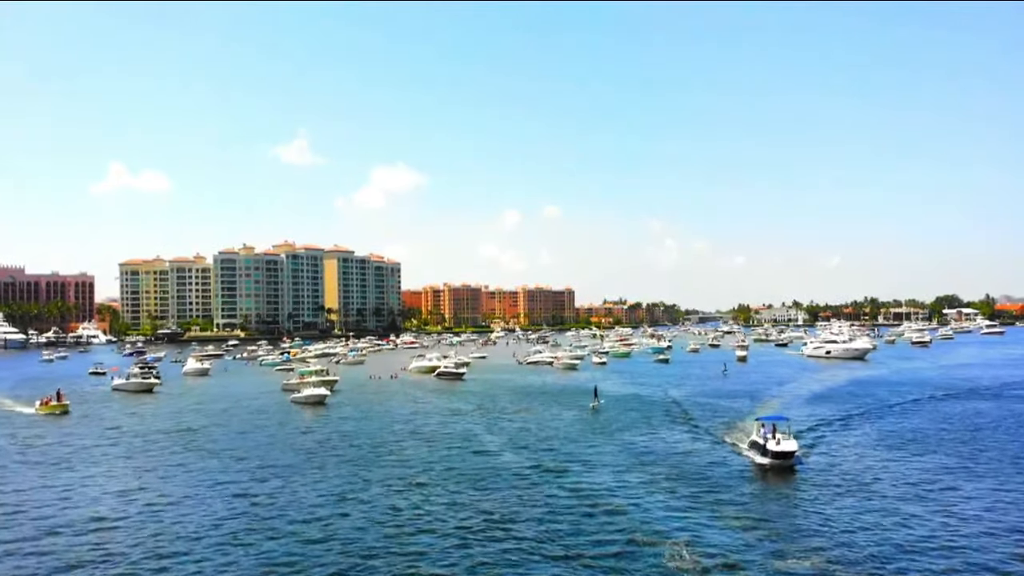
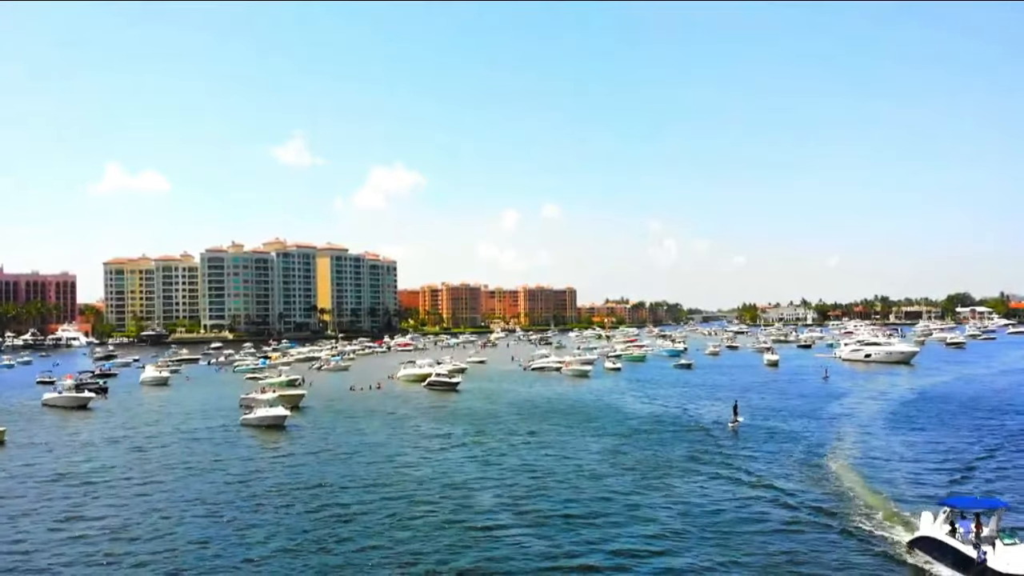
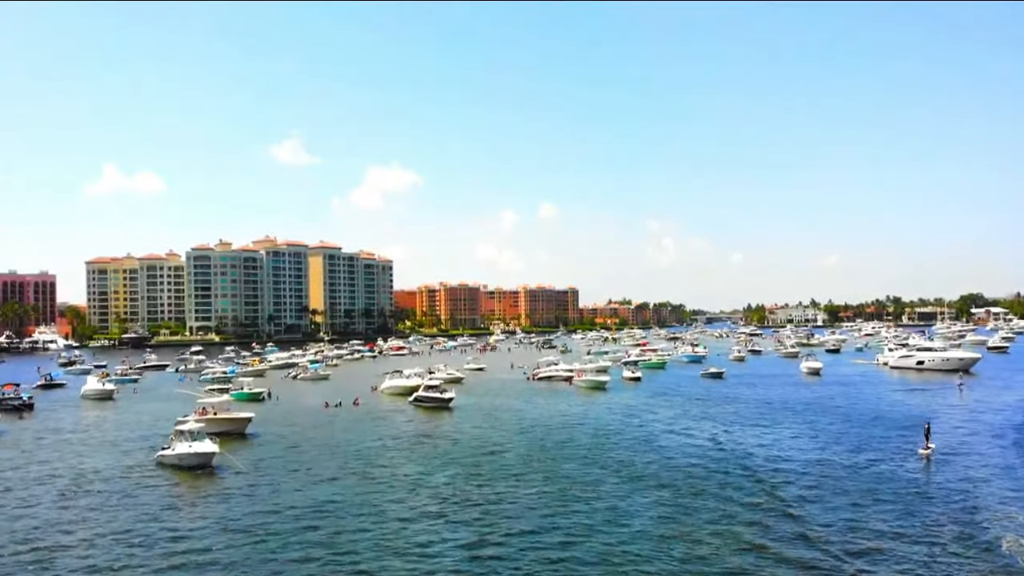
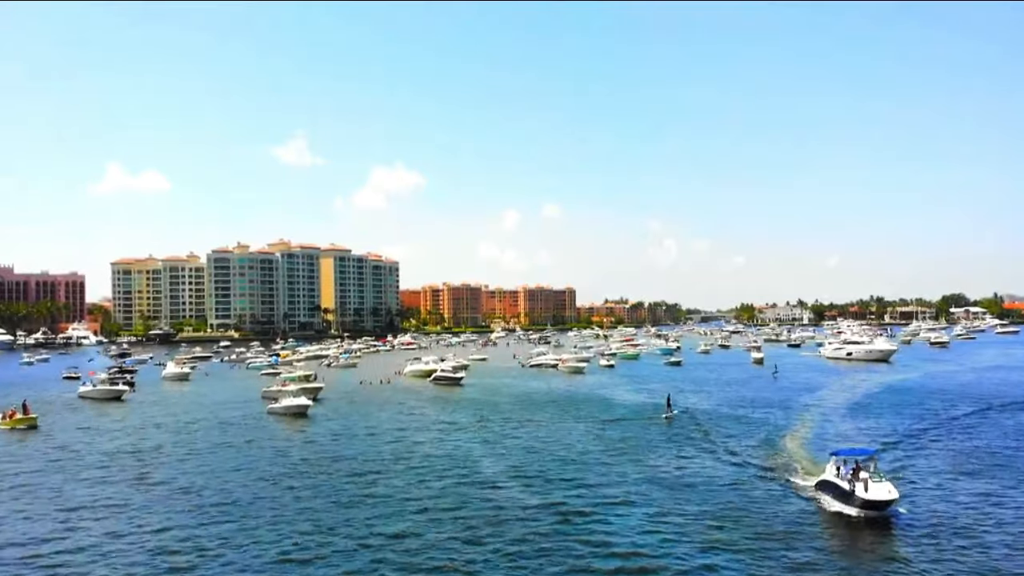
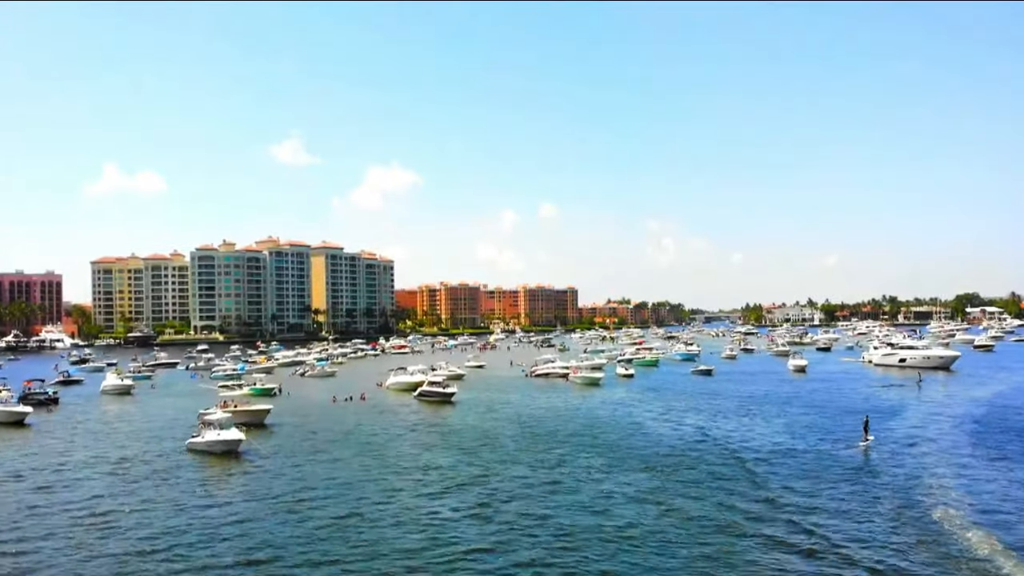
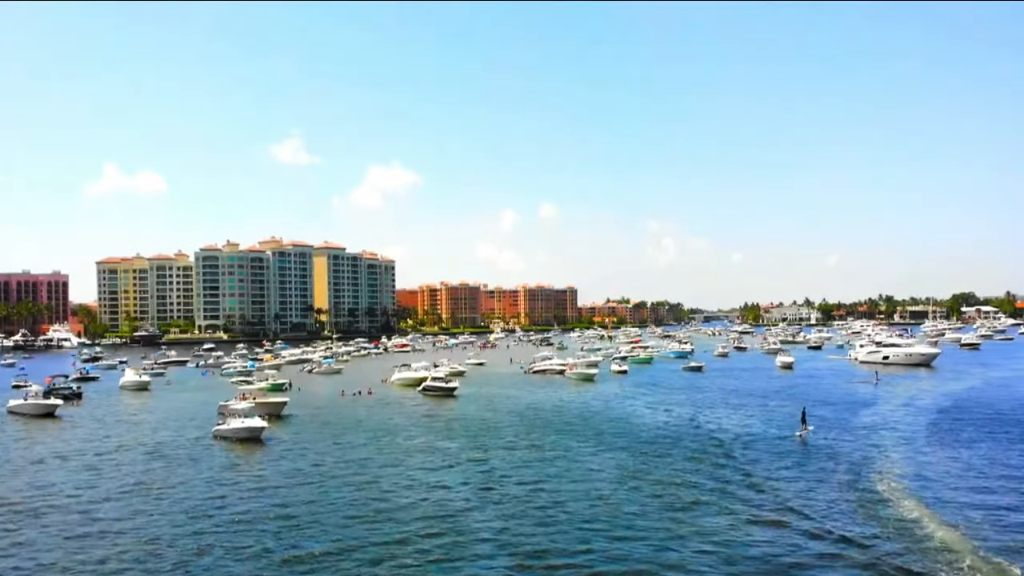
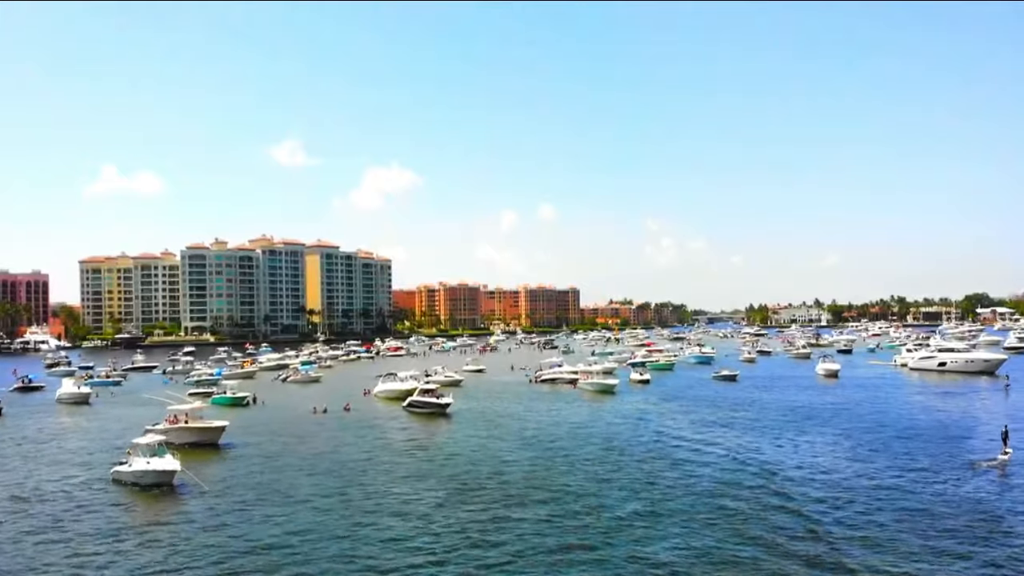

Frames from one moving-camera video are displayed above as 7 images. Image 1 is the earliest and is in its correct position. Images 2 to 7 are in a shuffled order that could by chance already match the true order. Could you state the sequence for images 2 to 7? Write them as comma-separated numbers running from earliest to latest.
4, 2, 6, 5, 3, 7
